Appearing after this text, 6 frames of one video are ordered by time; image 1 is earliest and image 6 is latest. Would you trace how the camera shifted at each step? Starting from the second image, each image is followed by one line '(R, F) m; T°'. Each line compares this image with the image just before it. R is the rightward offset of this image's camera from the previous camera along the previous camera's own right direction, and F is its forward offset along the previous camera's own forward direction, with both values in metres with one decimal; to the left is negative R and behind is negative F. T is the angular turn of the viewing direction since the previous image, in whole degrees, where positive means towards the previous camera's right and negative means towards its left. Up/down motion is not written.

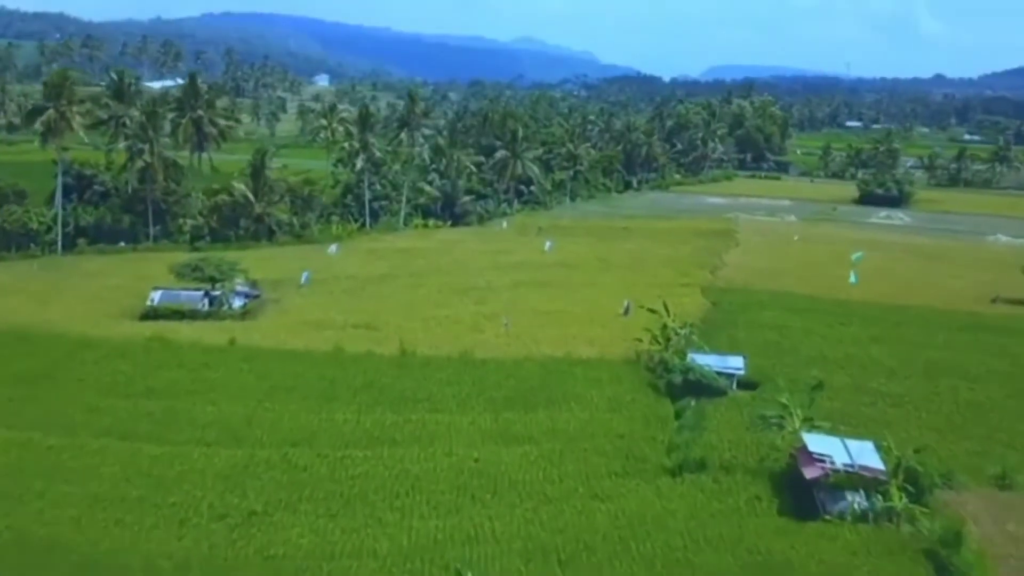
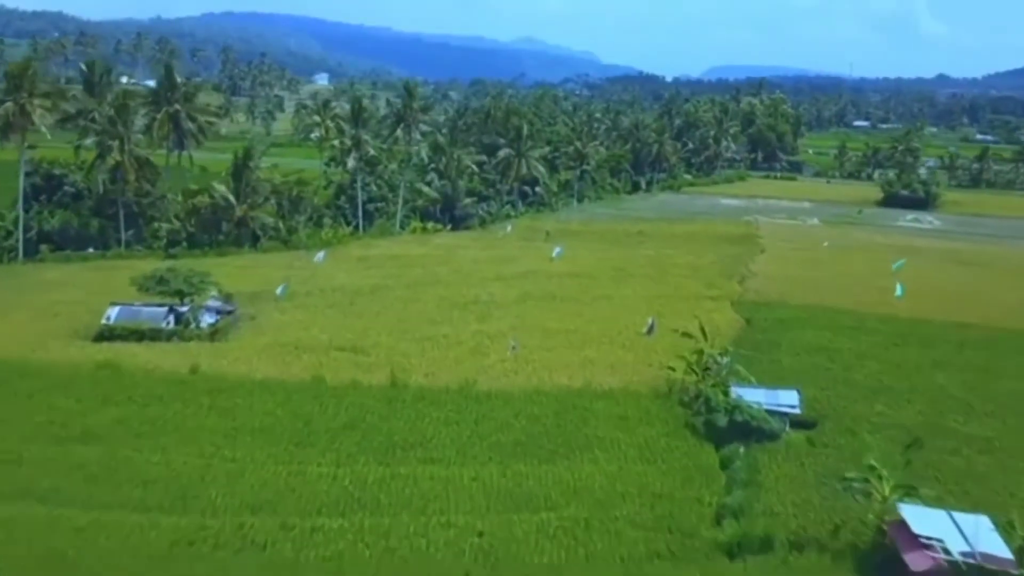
(-0.2, +4.1) m; 0°
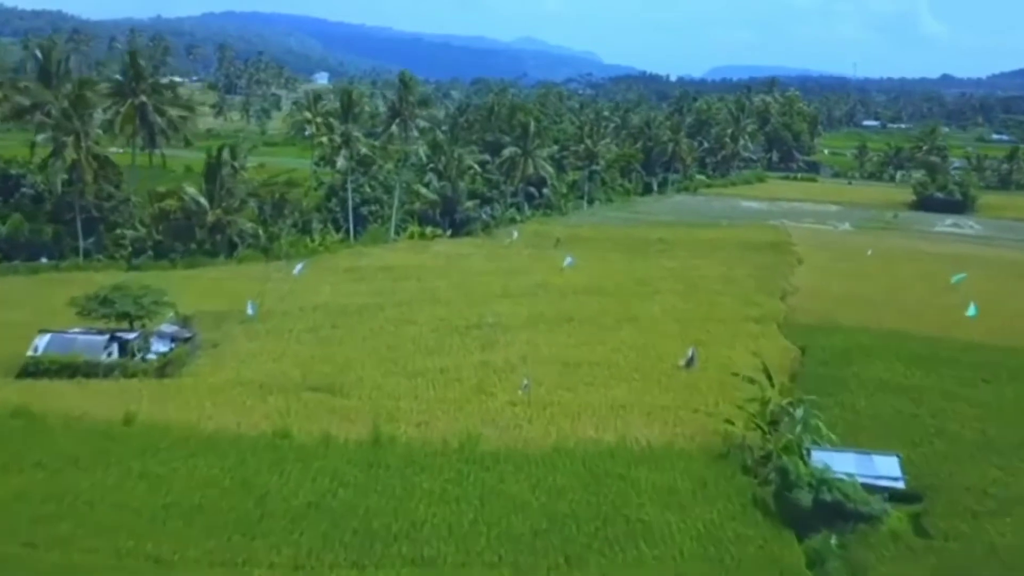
(-0.2, +4.9) m; 0°
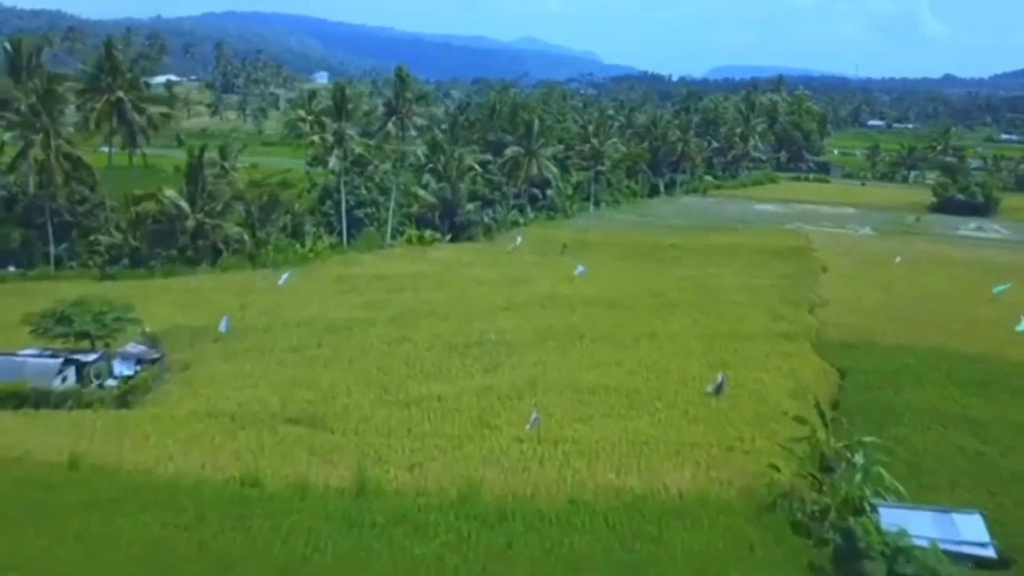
(-0.1, +2.7) m; 0°
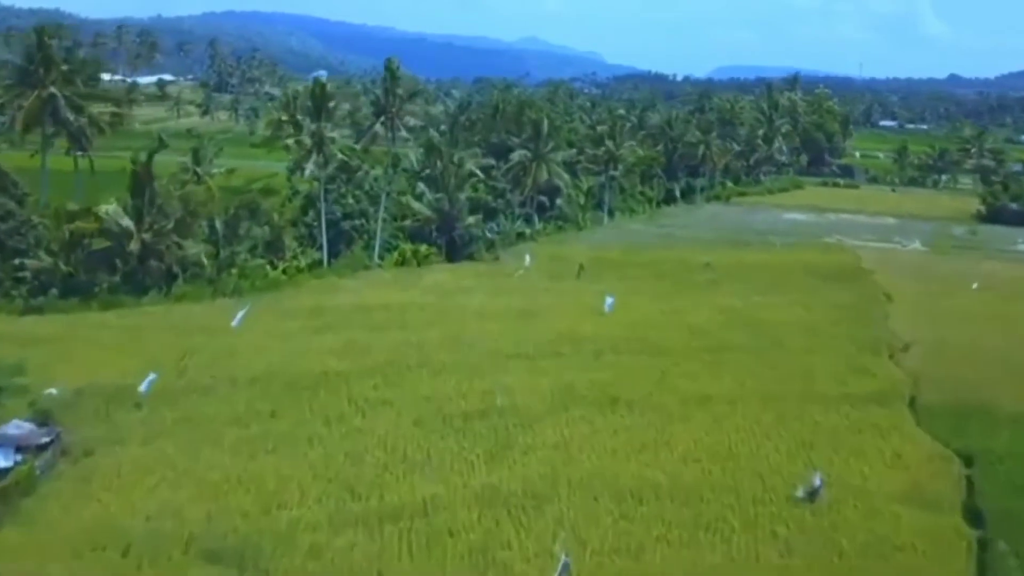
(-0.2, +6.0) m; 0°
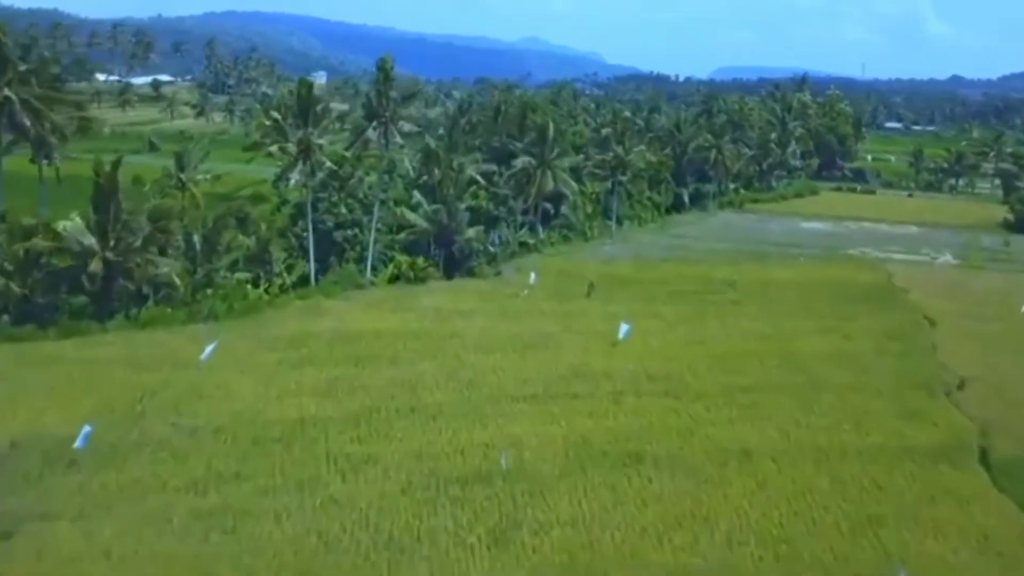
(-0.1, +3.0) m; 0°
